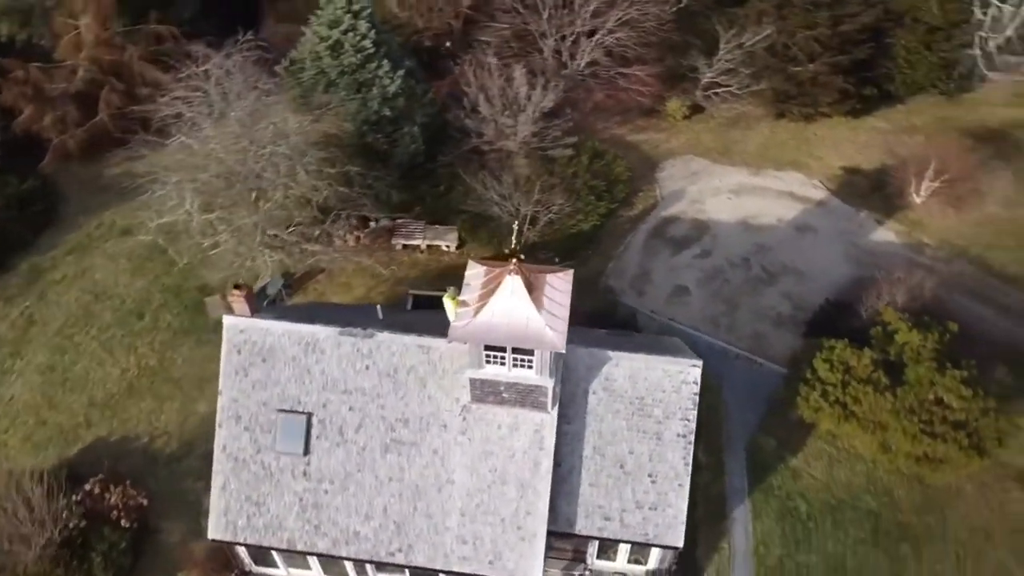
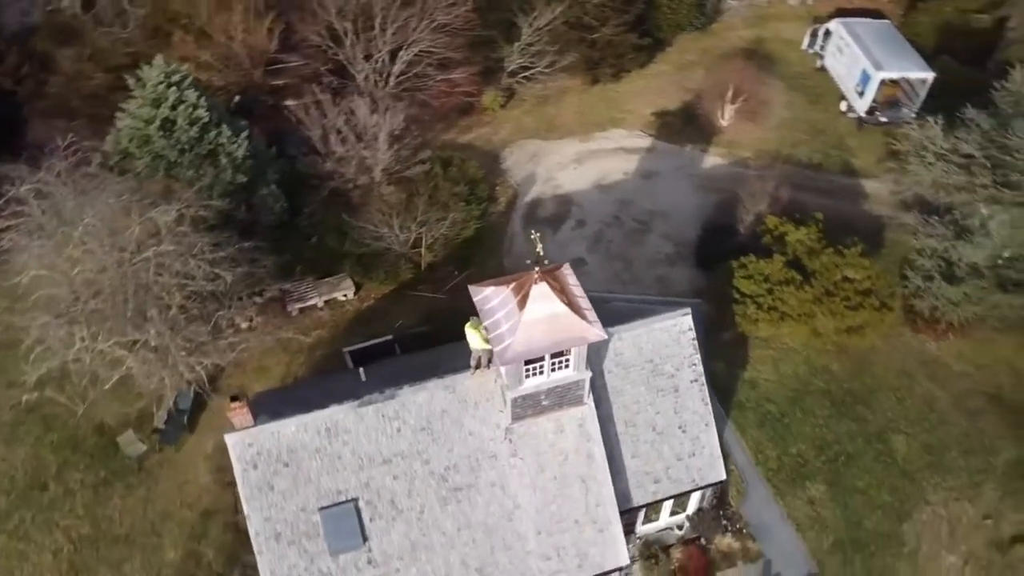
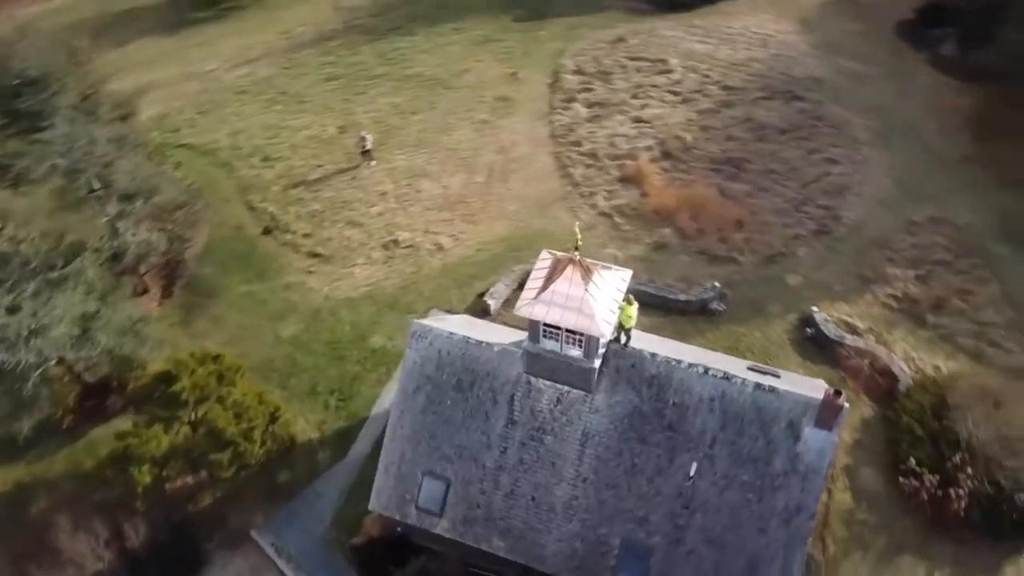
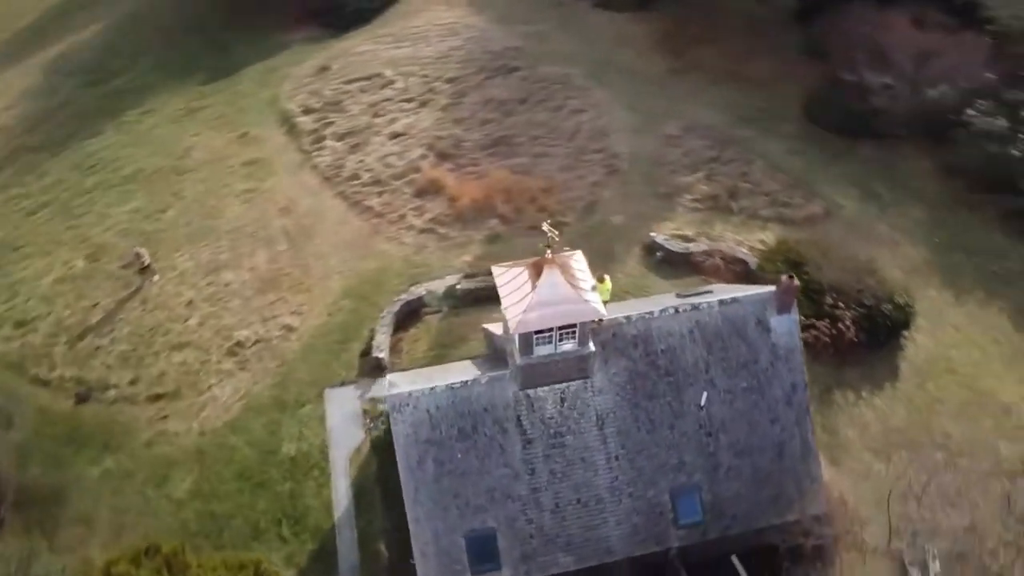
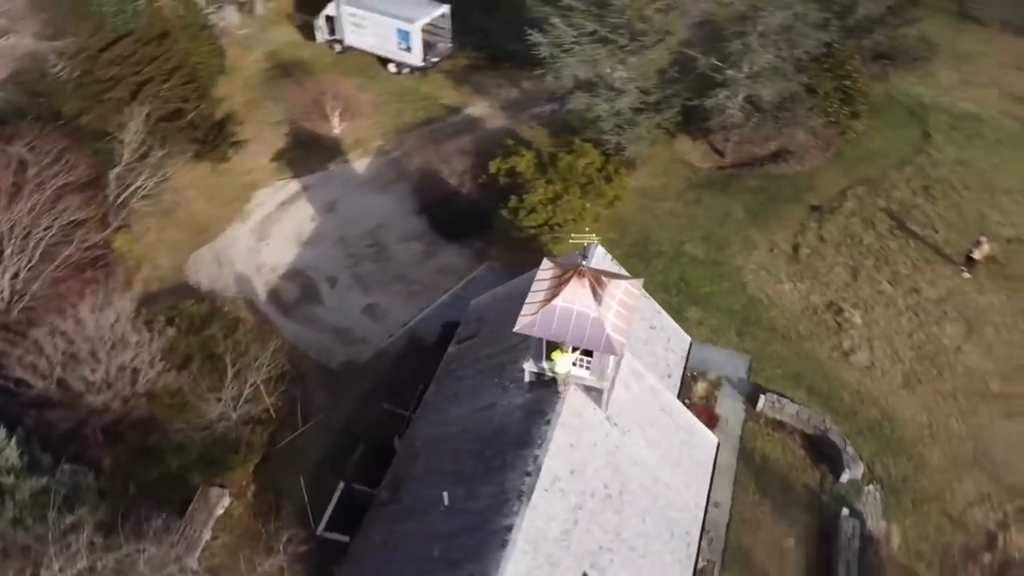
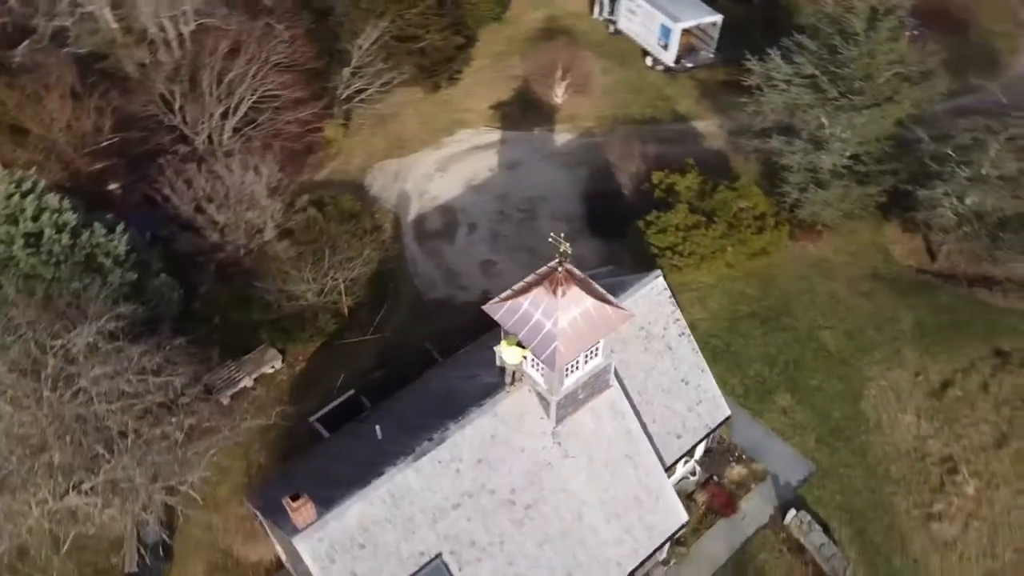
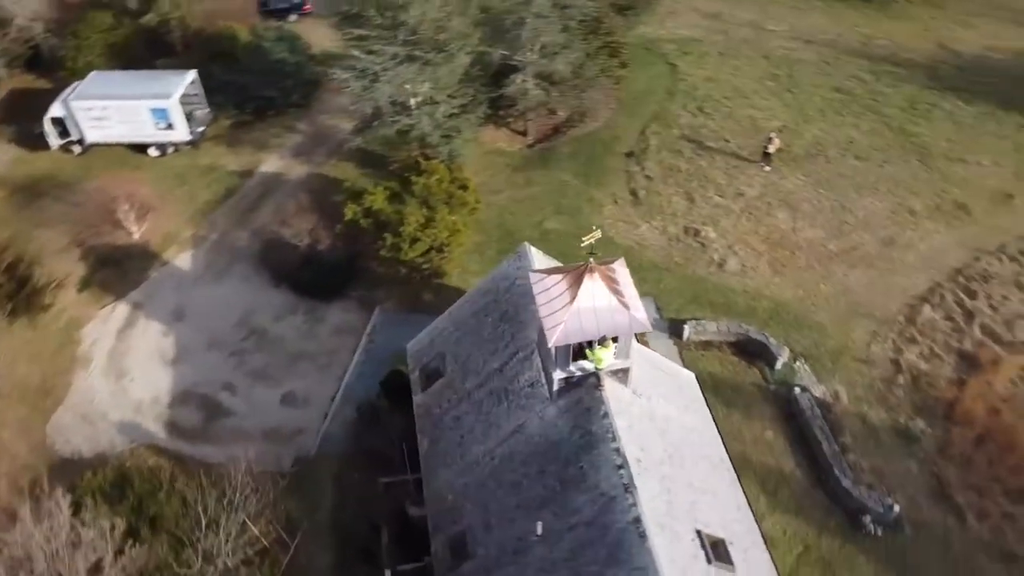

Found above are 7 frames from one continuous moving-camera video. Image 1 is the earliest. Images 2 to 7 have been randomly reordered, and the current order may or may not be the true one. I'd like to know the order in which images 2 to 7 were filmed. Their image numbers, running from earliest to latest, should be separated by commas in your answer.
2, 6, 5, 7, 3, 4
